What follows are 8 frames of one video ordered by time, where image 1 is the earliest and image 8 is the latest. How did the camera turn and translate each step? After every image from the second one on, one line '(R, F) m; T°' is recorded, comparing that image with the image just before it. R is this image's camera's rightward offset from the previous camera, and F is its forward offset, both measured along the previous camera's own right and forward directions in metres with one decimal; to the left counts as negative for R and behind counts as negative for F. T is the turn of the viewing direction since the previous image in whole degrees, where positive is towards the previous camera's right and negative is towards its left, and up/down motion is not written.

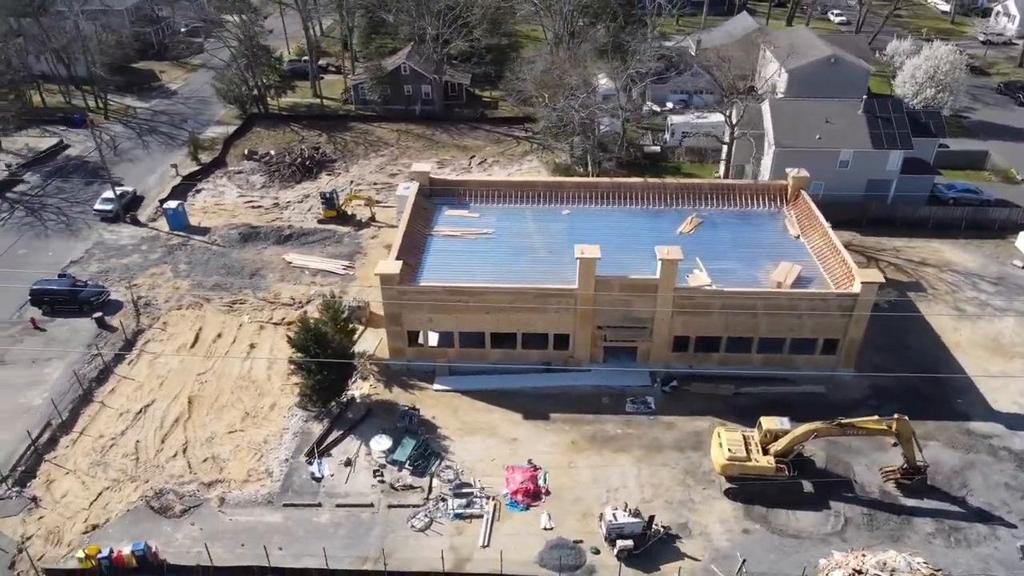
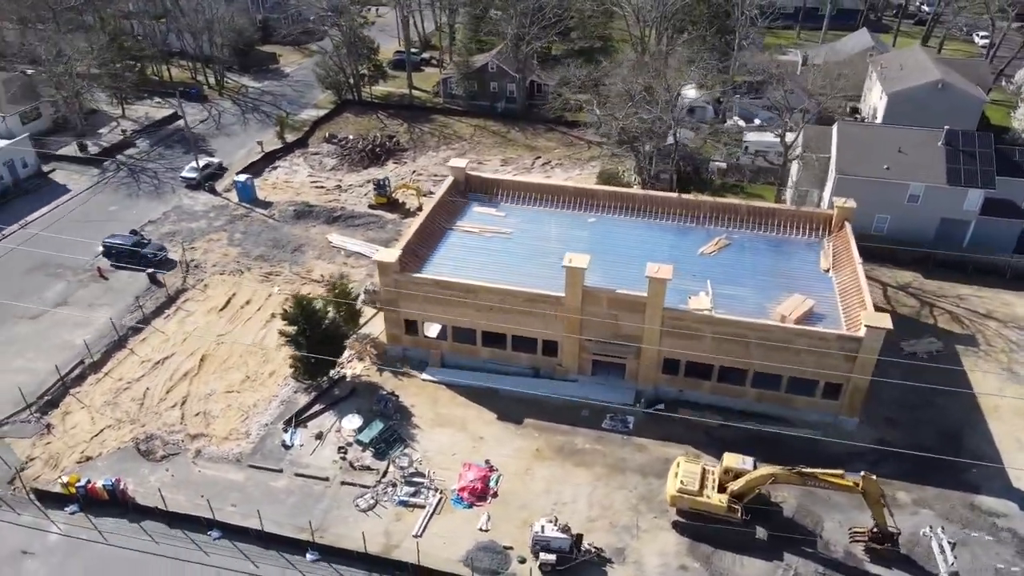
(+5.6, +0.4) m; -10°
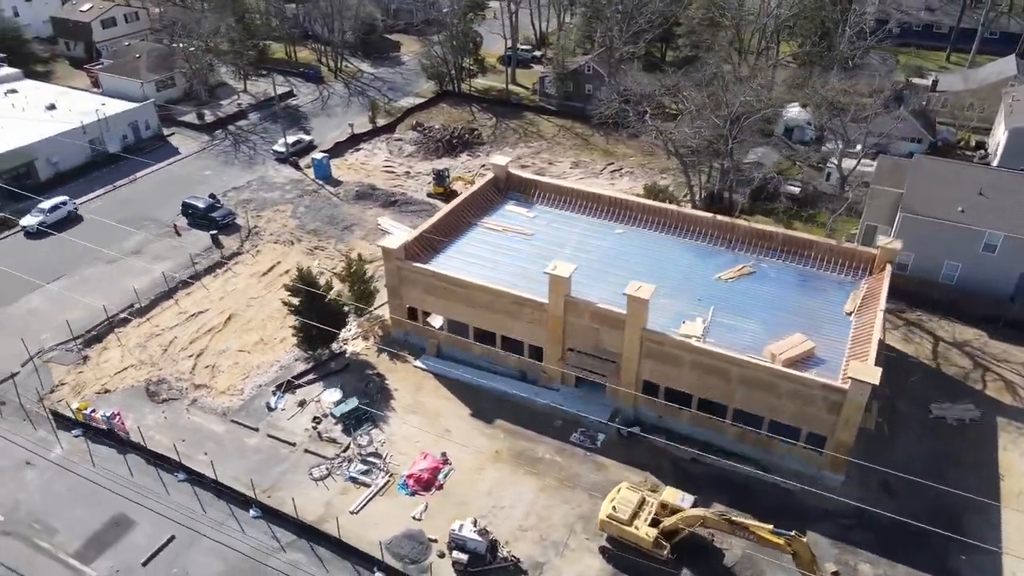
(+6.2, +0.6) m; -11°
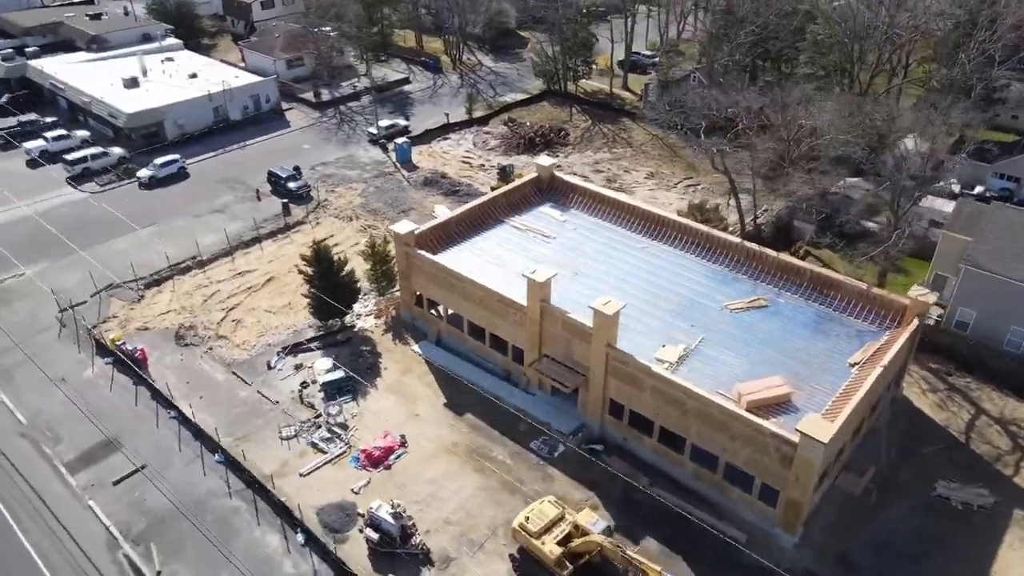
(+6.8, +0.7) m; -12°
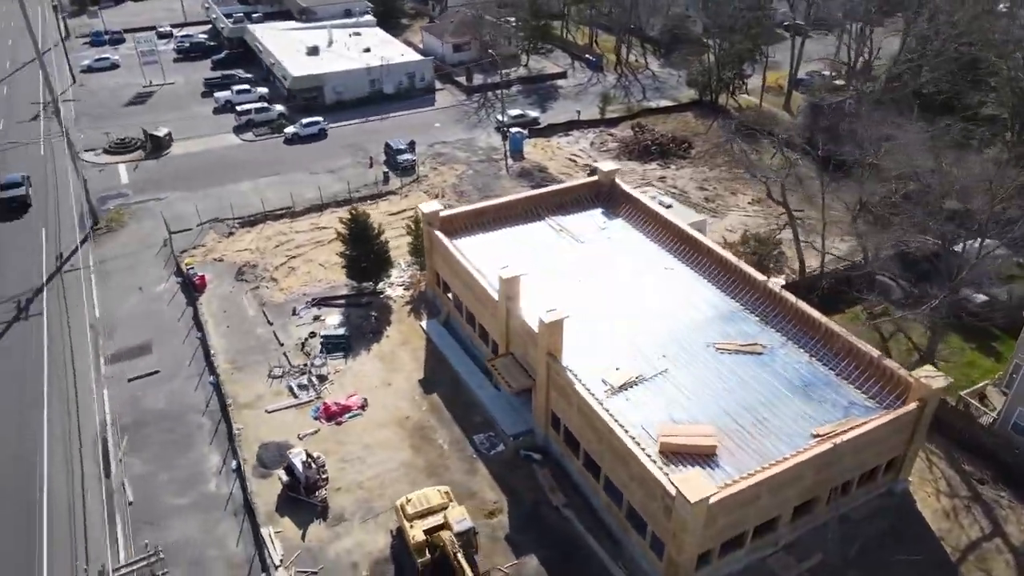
(+9.2, +1.4) m; -17°
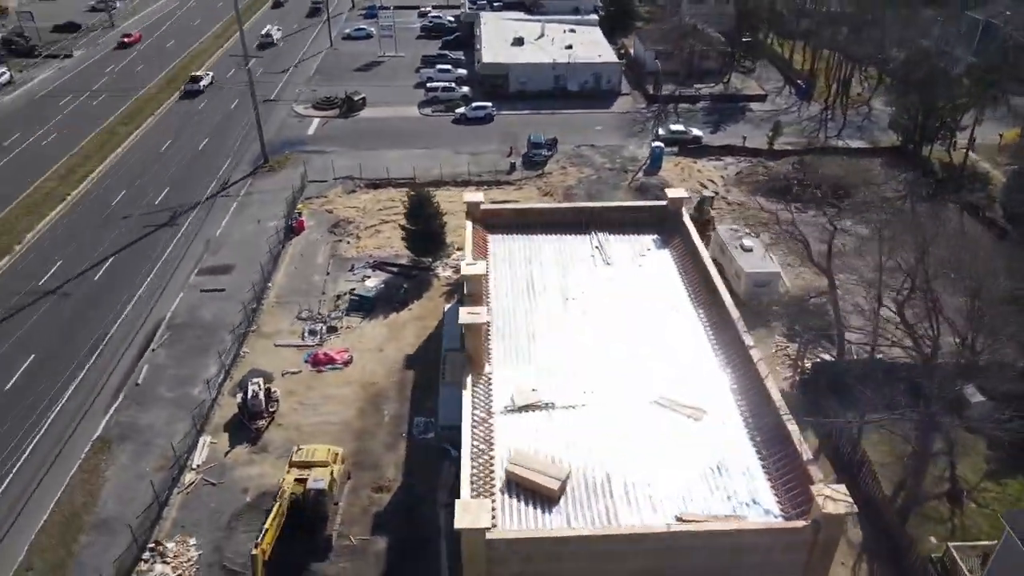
(+11.3, +2.0) m; -21°
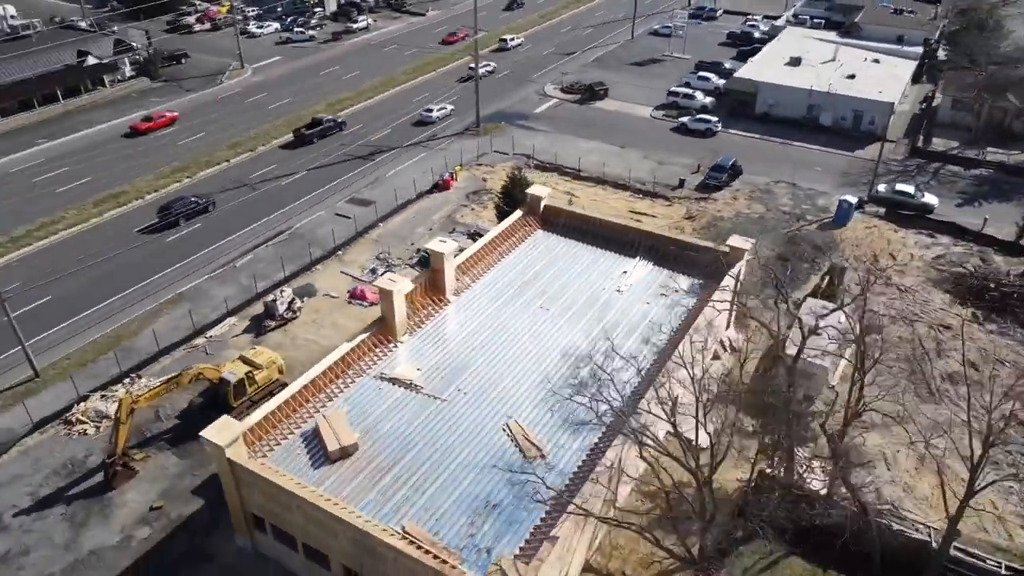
(+14.5, +3.7) m; -27°
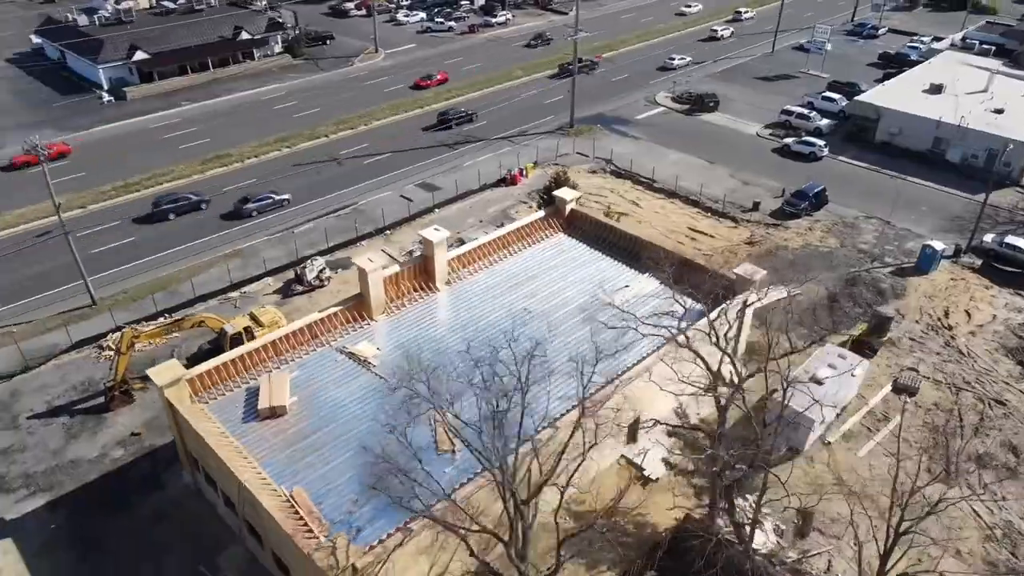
(+6.9, +0.9) m; -12°
